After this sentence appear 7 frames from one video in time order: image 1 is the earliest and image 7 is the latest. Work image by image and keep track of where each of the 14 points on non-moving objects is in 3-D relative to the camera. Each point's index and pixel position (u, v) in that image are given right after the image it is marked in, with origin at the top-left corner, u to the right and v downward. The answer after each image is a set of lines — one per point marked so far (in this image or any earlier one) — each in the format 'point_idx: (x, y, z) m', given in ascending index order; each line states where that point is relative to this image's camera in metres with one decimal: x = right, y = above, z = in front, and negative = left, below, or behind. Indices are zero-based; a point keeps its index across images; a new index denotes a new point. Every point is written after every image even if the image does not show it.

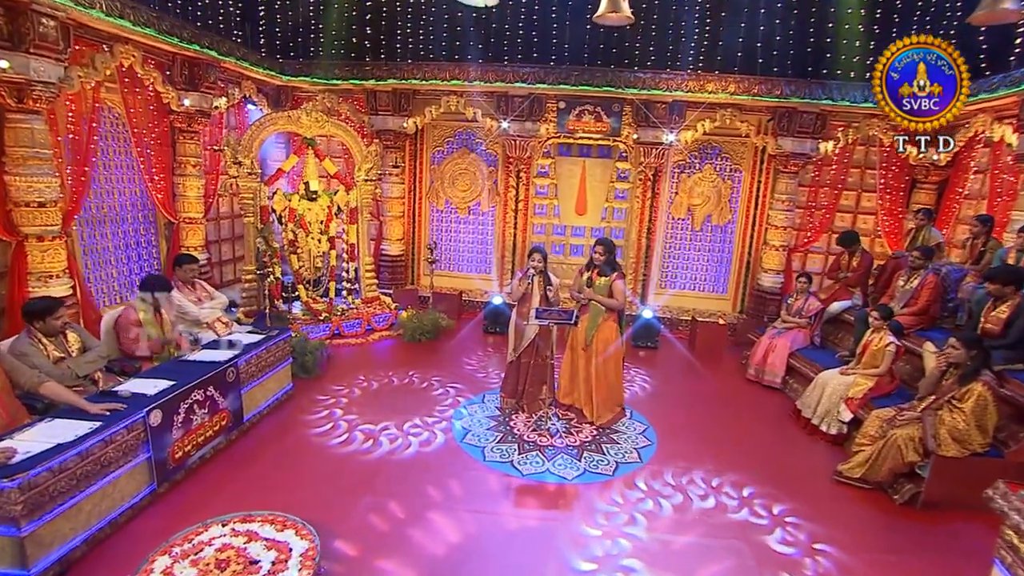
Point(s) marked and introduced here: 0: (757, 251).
0: (+3.4, +0.5, +9.0) m
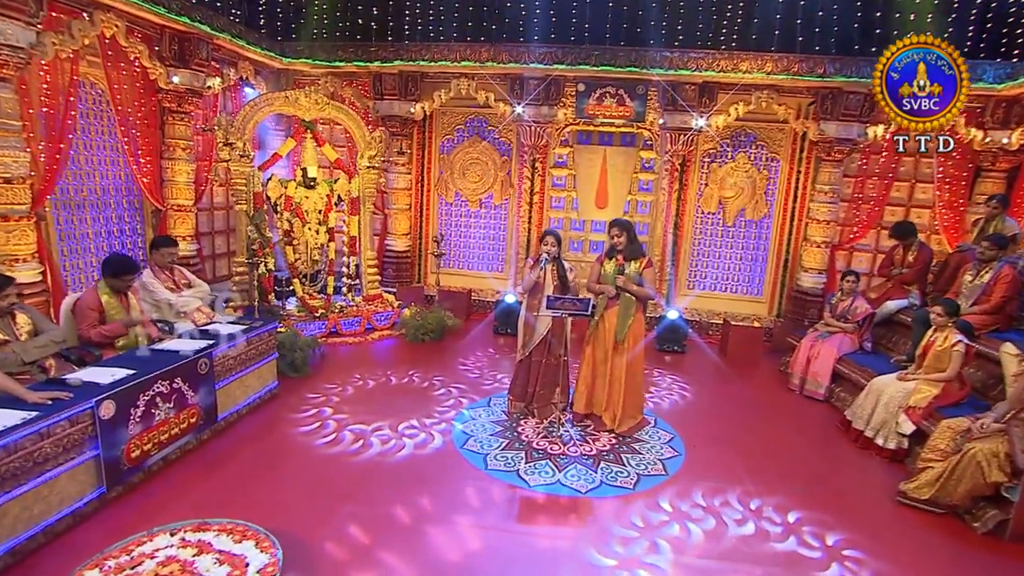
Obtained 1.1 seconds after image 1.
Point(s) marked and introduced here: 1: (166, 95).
0: (+3.6, +0.5, +8.2) m
1: (-3.6, +2.0, +6.9) m
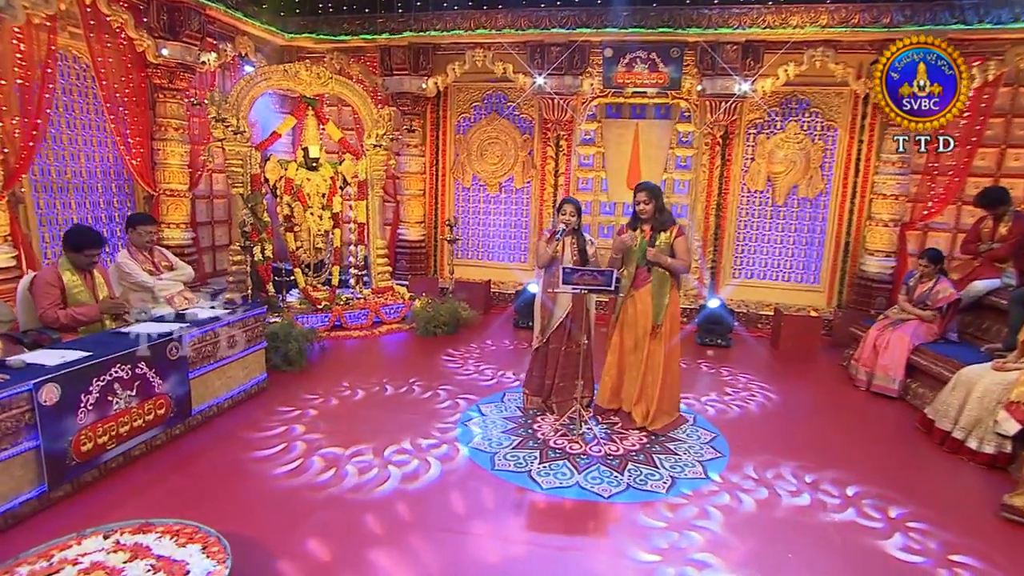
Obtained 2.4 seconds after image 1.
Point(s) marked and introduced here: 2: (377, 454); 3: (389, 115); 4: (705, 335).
0: (+3.8, +0.6, +7.2) m
1: (-3.5, +2.1, +6.4) m
2: (-0.9, -1.1, +4.4) m
3: (-1.4, +1.9, +7.3) m
4: (+2.1, -0.5, +7.1) m
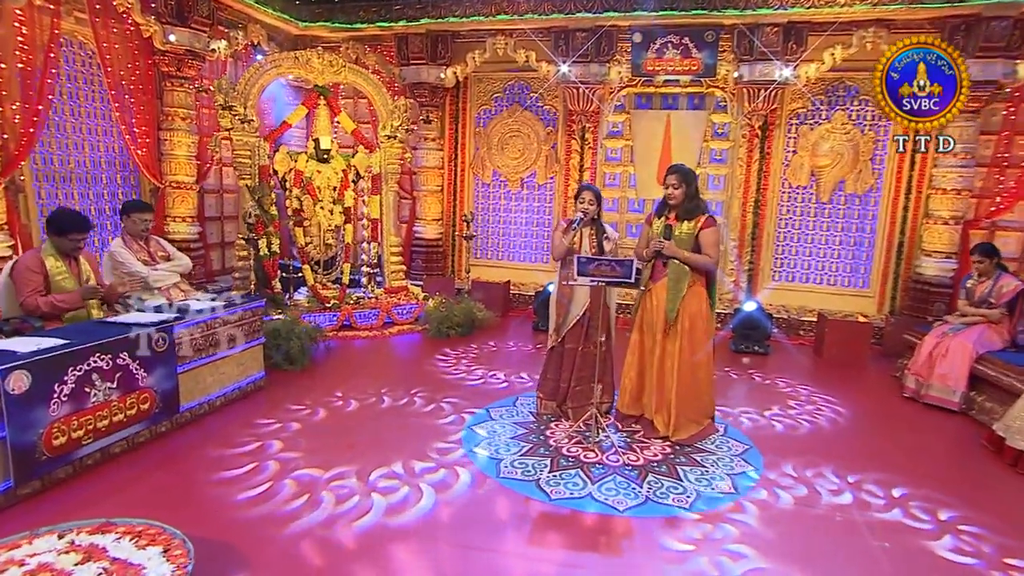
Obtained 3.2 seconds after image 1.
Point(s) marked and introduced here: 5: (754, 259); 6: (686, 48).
0: (+4.0, +0.6, +6.5) m
1: (-3.3, +2.2, +6.2) m
2: (-0.9, -1.1, +4.0) m
3: (-1.1, +1.9, +6.9) m
4: (+2.3, -0.5, +6.6) m
5: (+2.6, +0.3, +7.1) m
6: (+1.8, +2.4, +6.6) m
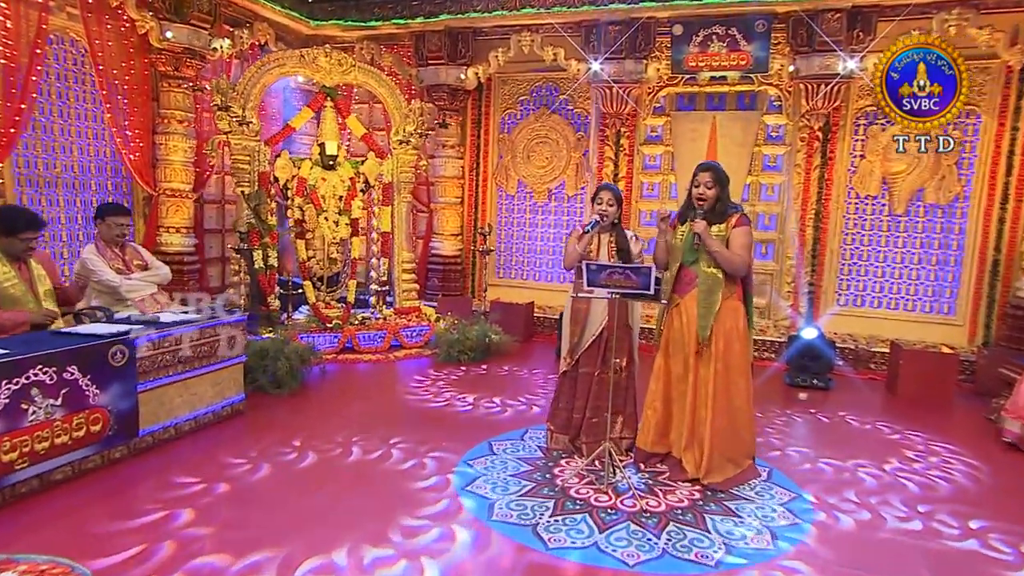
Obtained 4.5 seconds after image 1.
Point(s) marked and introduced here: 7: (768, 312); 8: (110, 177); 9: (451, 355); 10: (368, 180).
0: (+4.2, +0.4, +5.5) m
1: (-3.1, +2.0, +5.7) m
2: (-0.9, -1.1, +3.2) m
3: (-0.9, +1.7, +6.3) m
4: (+2.5, -0.7, +5.6) m
5: (+2.9, +0.1, +6.2) m
6: (+2.0, +2.2, +5.8) m
7: (+2.5, -0.2, +6.4) m
8: (-3.6, +1.0, +5.9) m
9: (-0.5, -0.6, +5.7) m
10: (-1.4, +1.0, +6.3) m
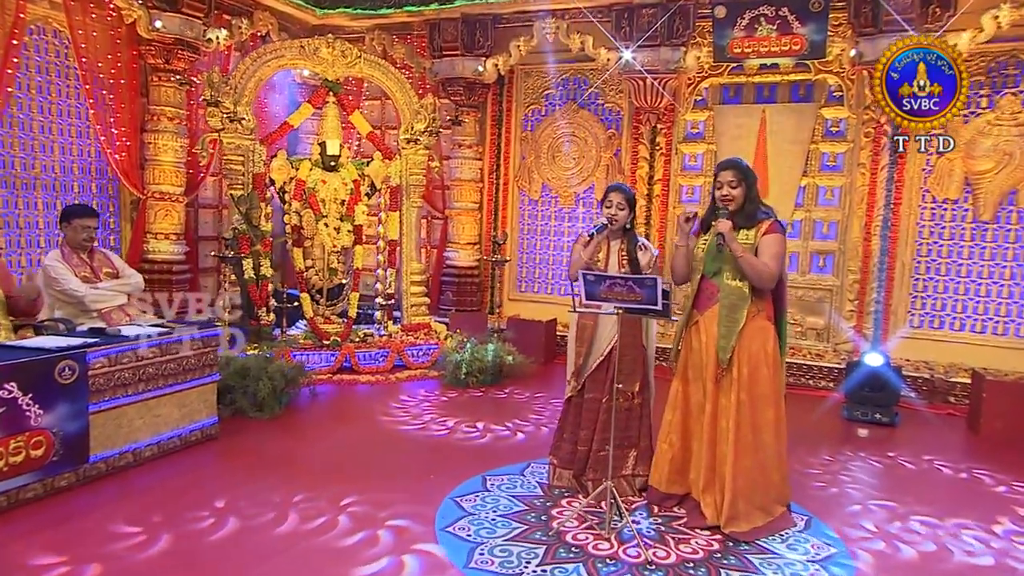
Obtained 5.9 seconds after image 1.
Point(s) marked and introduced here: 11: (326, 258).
0: (+4.3, +0.2, +4.6) m
1: (-2.9, +1.9, +5.3) m
2: (-0.9, -1.2, +2.6) m
3: (-0.7, +1.6, +5.7) m
4: (+2.6, -0.9, +4.8) m
5: (+3.0, -0.1, +5.3) m
6: (+2.1, +2.1, +5.1) m
7: (+2.7, -0.4, +5.6) m
8: (-3.5, +0.9, +5.5) m
9: (-0.4, -0.7, +5.1) m
10: (-1.2, +0.9, +5.7) m
11: (-1.6, +0.3, +5.5) m
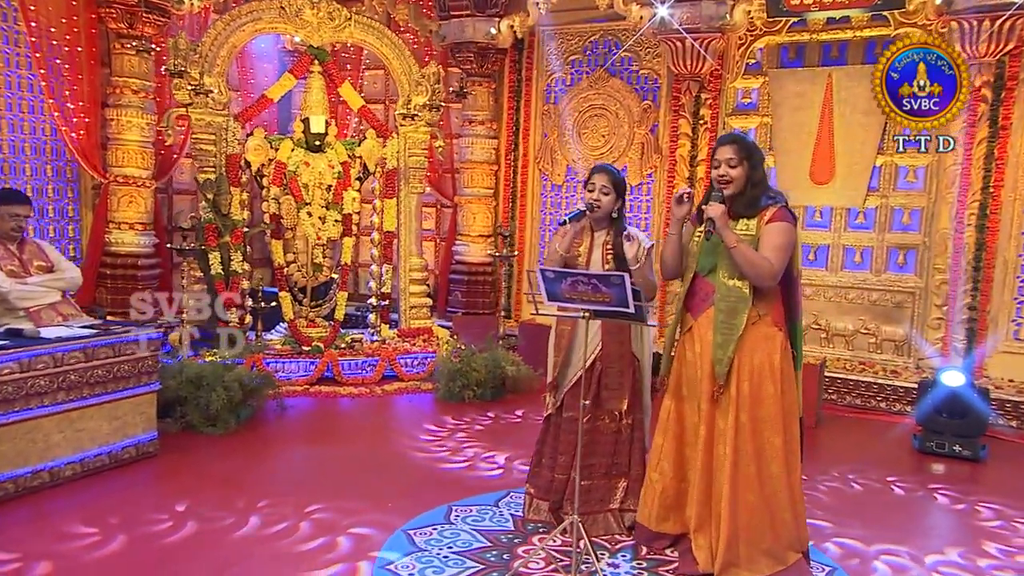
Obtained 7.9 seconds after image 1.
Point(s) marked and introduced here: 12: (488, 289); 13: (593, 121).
0: (+4.4, +0.2, +3.5) m
1: (-2.8, +2.0, +4.6) m
2: (-1.0, -1.2, +1.8) m
3: (-0.6, +1.6, +5.0) m
4: (+2.6, -0.9, +3.8) m
5: (+3.1, -0.1, +4.3) m
6: (+2.2, +2.1, +4.1) m
7: (+2.8, -0.4, +4.6) m
8: (-3.4, +0.9, +4.9) m
9: (-0.3, -0.7, +4.3) m
10: (-1.1, +0.9, +4.9) m
11: (-1.5, +0.3, +4.8) m
12: (-0.2, 0.0, +5.6) m
13: (+0.6, +1.3, +5.3) m
